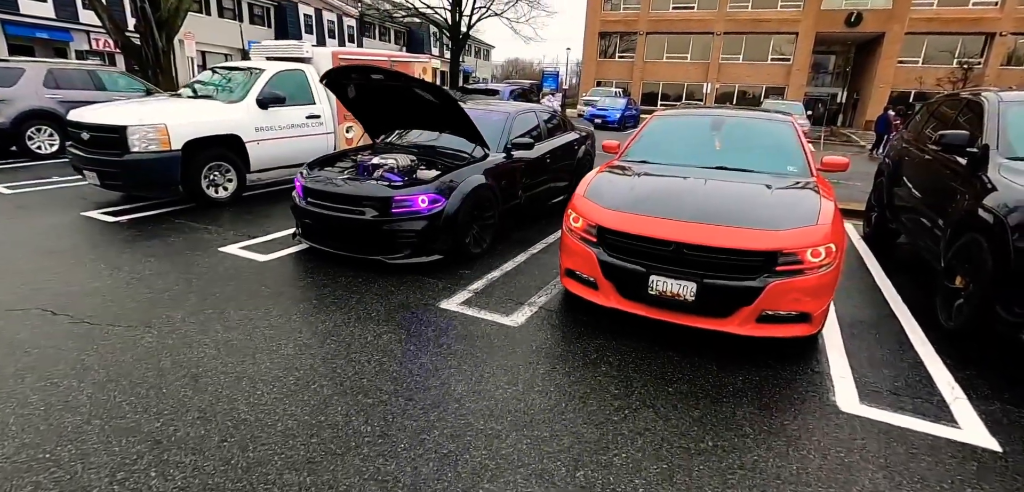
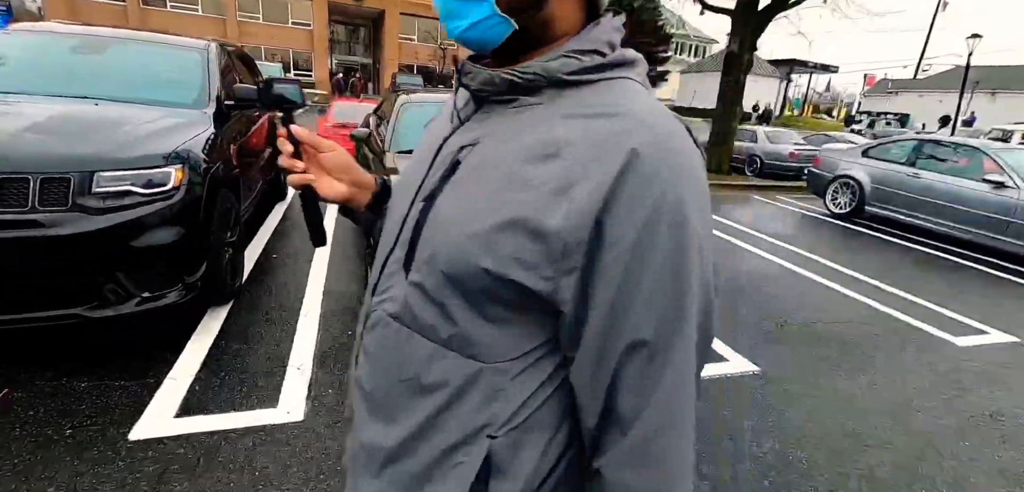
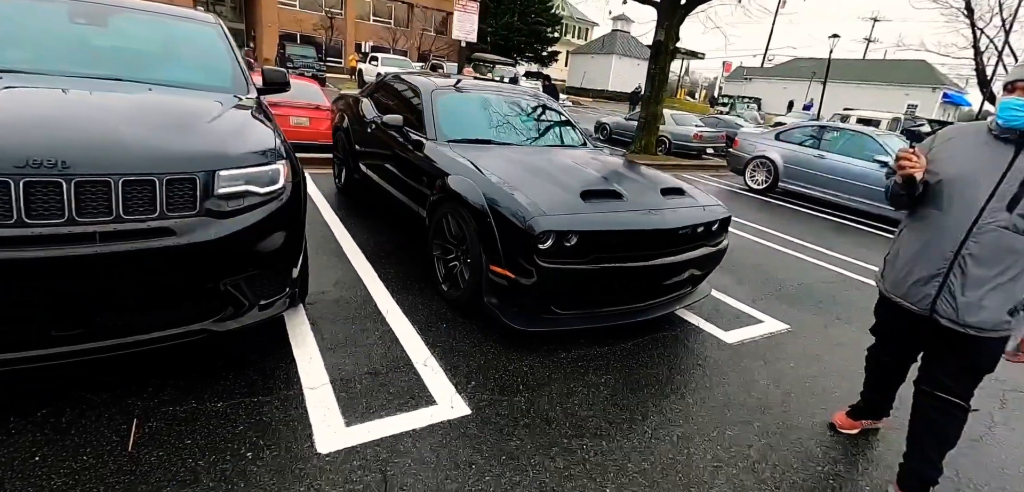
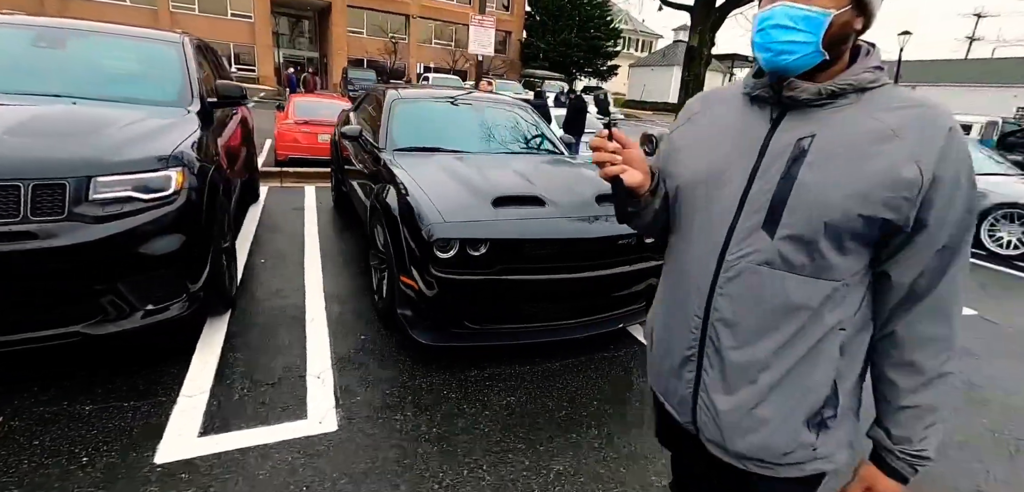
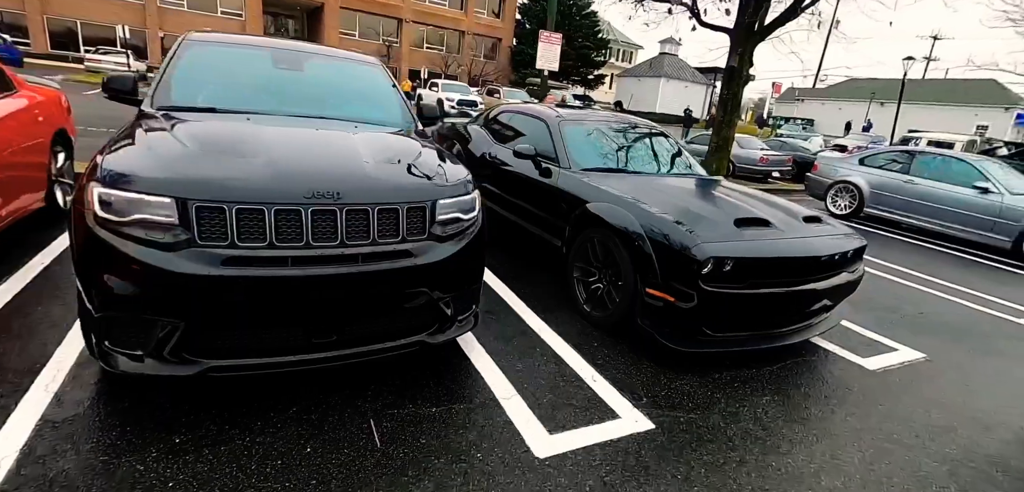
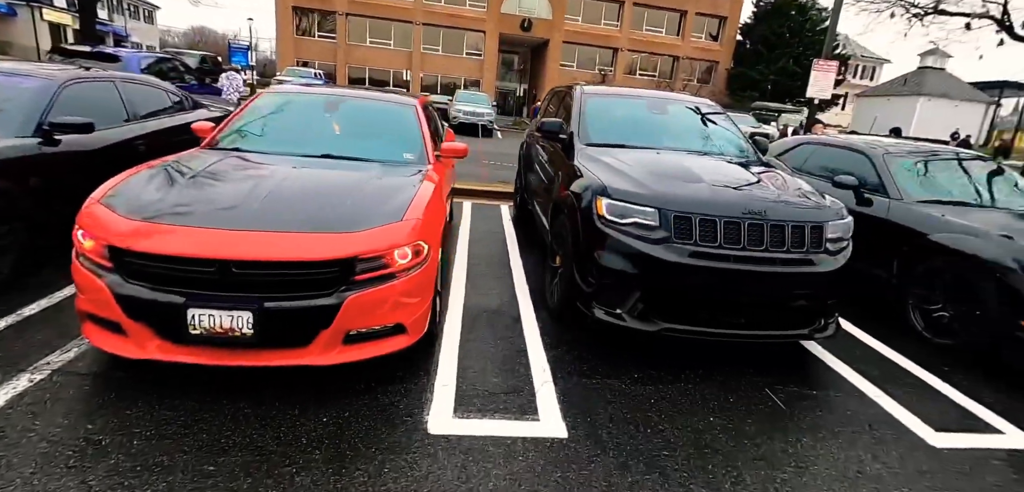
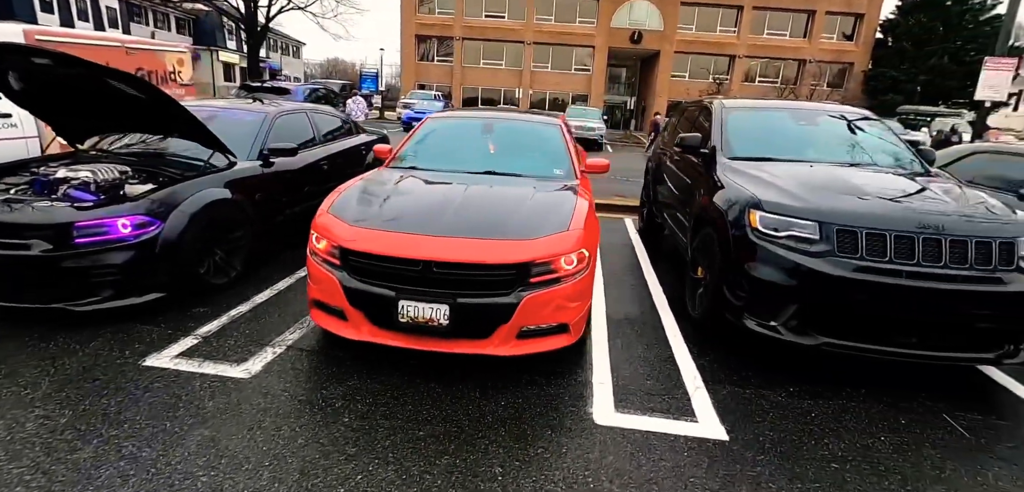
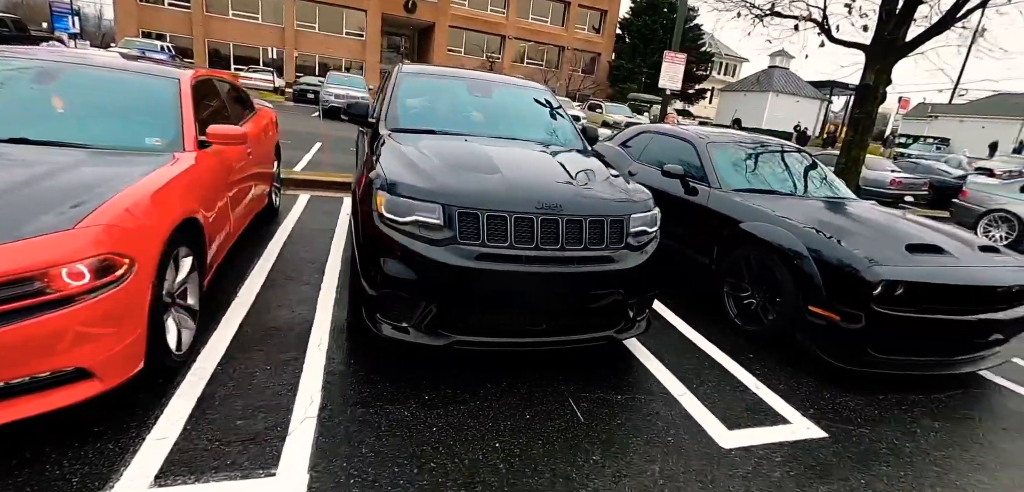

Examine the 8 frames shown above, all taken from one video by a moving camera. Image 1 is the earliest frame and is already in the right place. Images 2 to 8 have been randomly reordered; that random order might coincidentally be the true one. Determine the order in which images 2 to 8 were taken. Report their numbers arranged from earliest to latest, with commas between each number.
7, 6, 8, 5, 3, 4, 2
